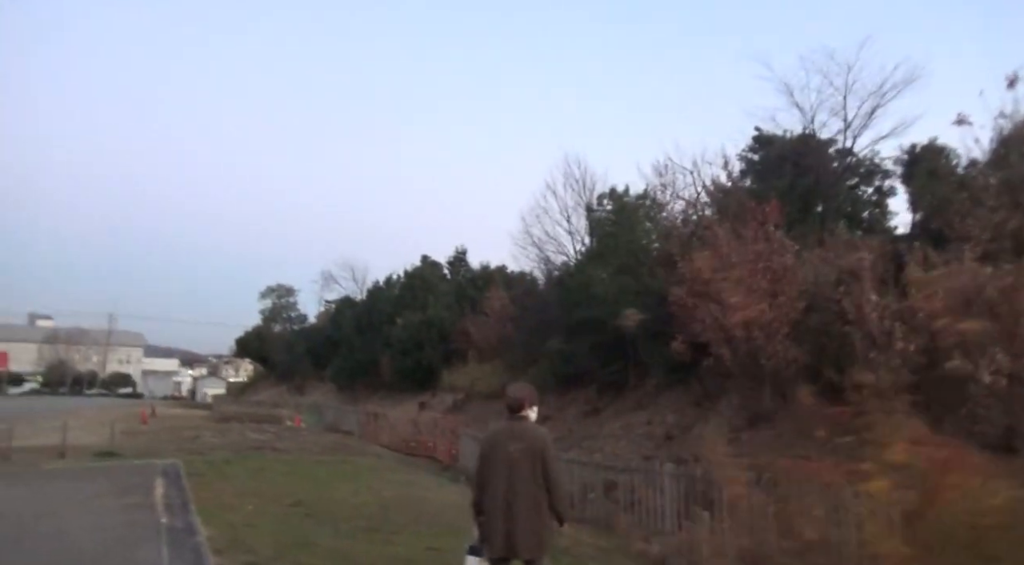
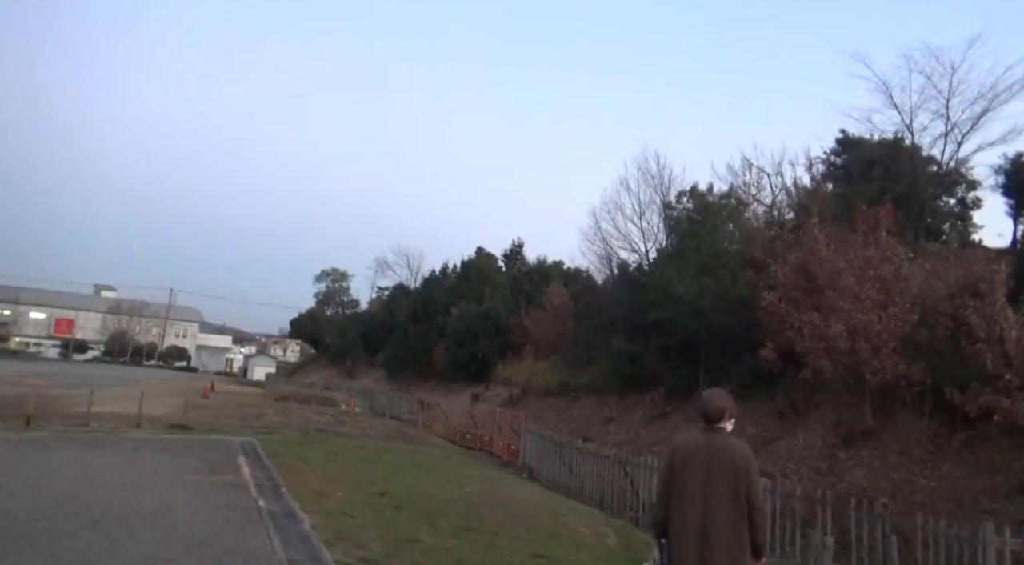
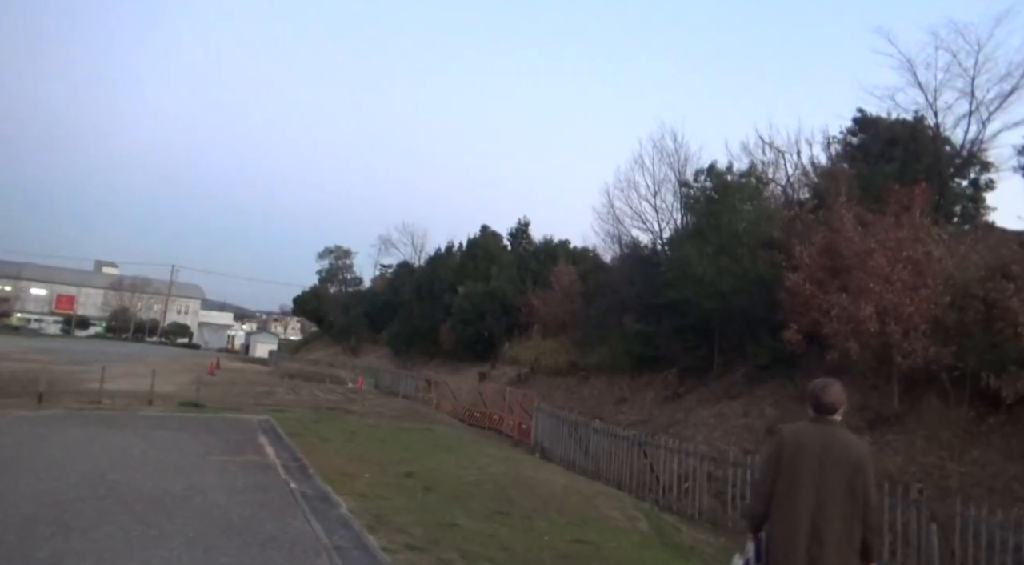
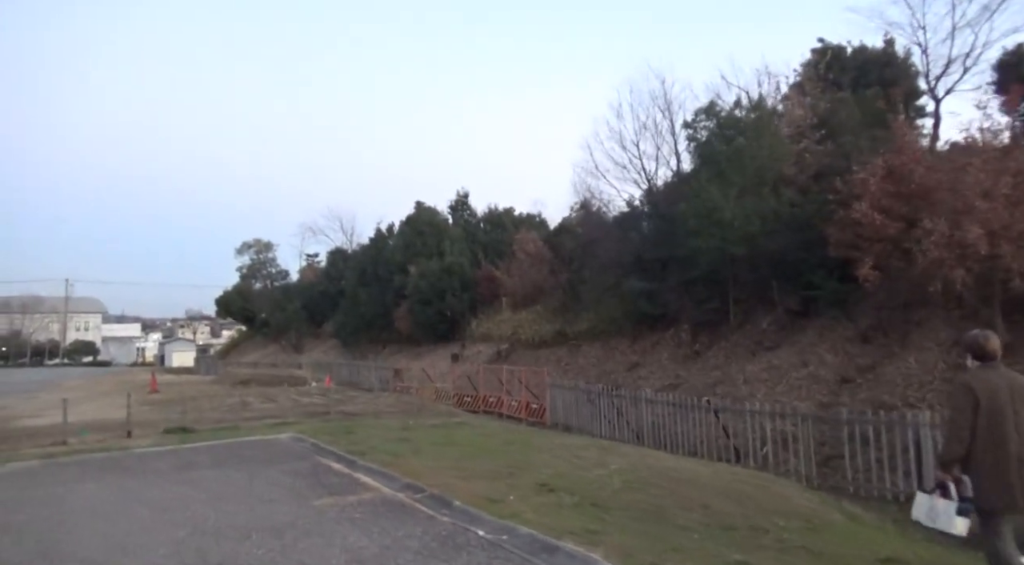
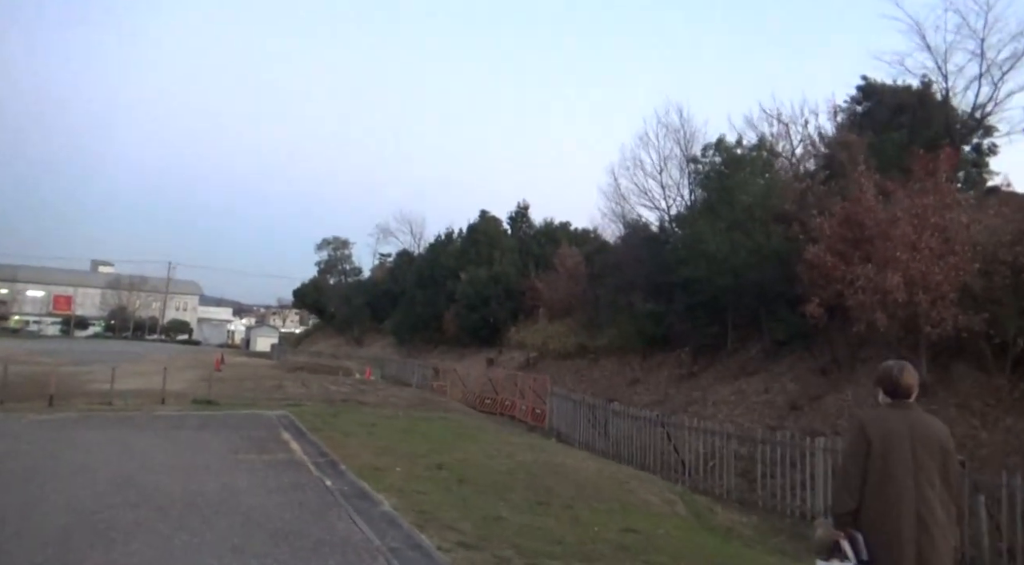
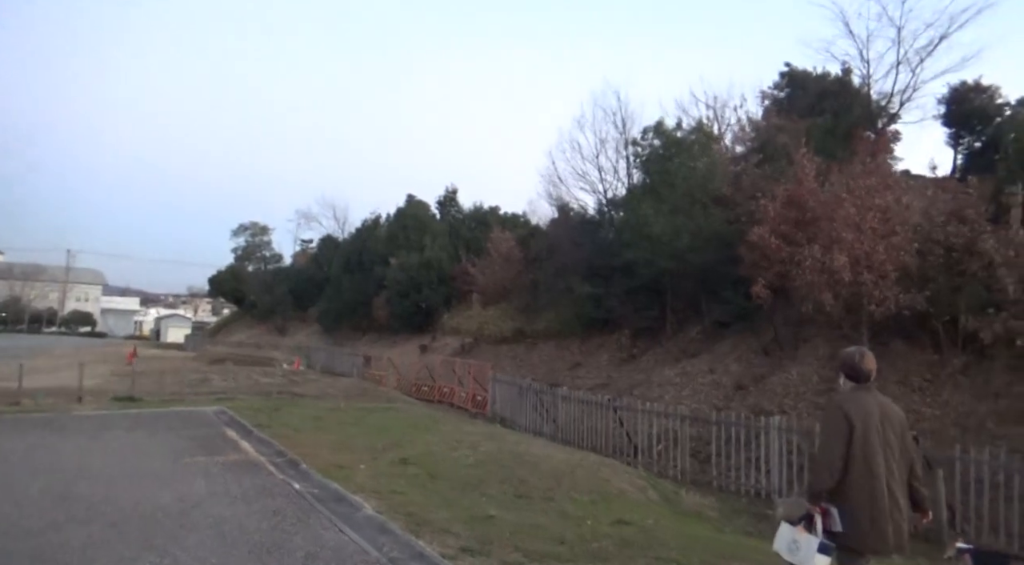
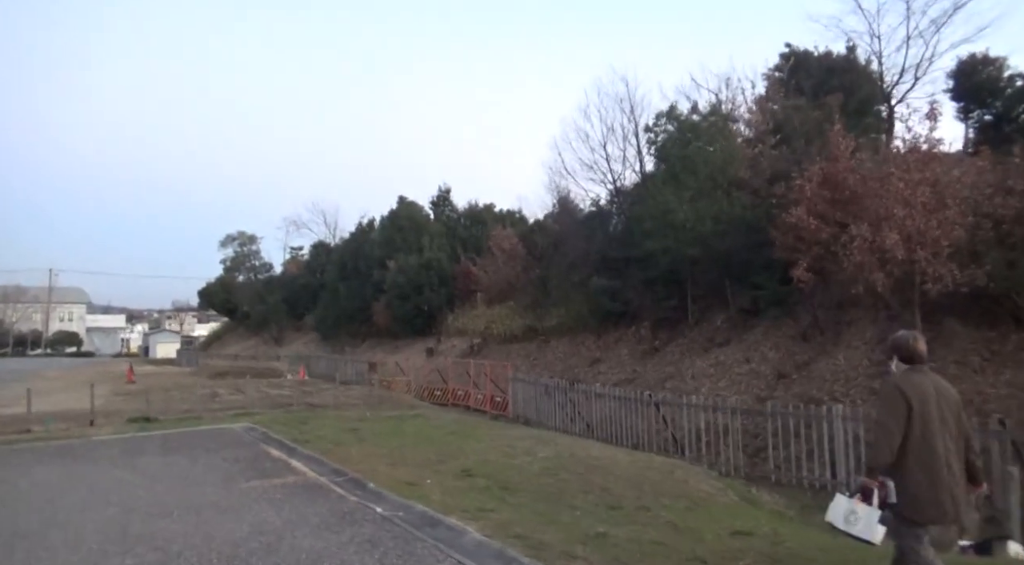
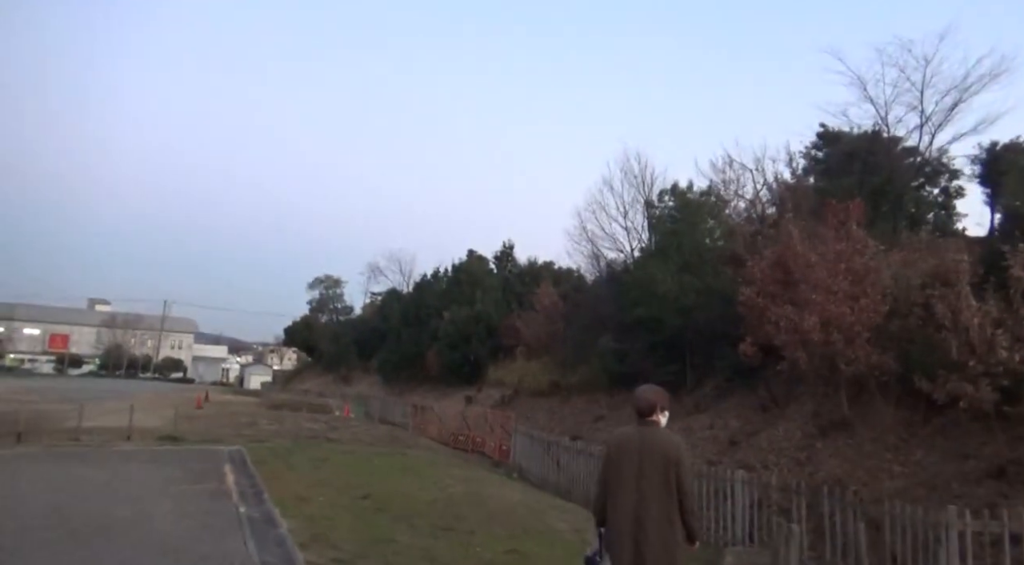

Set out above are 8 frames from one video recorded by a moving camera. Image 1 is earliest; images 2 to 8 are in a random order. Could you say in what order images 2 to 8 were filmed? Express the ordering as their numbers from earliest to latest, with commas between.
8, 2, 3, 5, 6, 7, 4
